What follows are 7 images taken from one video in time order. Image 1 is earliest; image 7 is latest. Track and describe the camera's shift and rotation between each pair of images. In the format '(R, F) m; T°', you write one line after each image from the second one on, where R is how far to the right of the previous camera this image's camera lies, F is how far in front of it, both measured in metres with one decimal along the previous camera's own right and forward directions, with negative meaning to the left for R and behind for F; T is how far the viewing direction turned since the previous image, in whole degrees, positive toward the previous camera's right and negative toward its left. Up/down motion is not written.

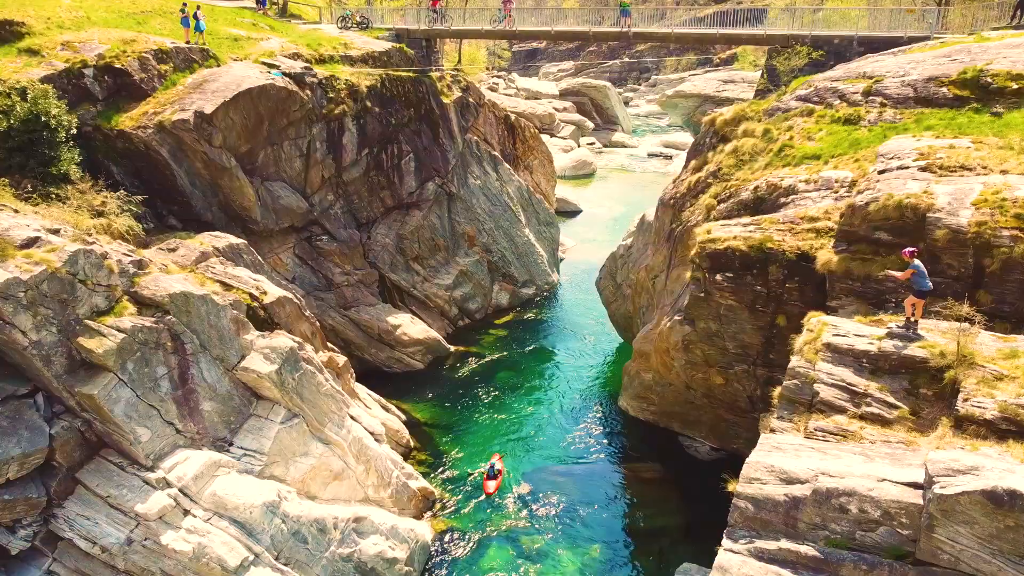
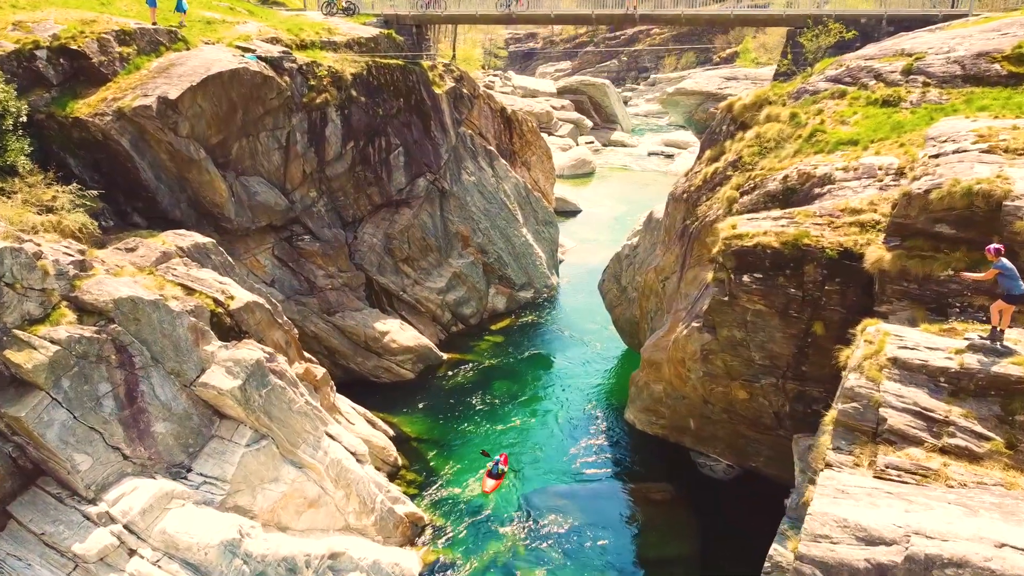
(0.0, +1.9) m; 0°
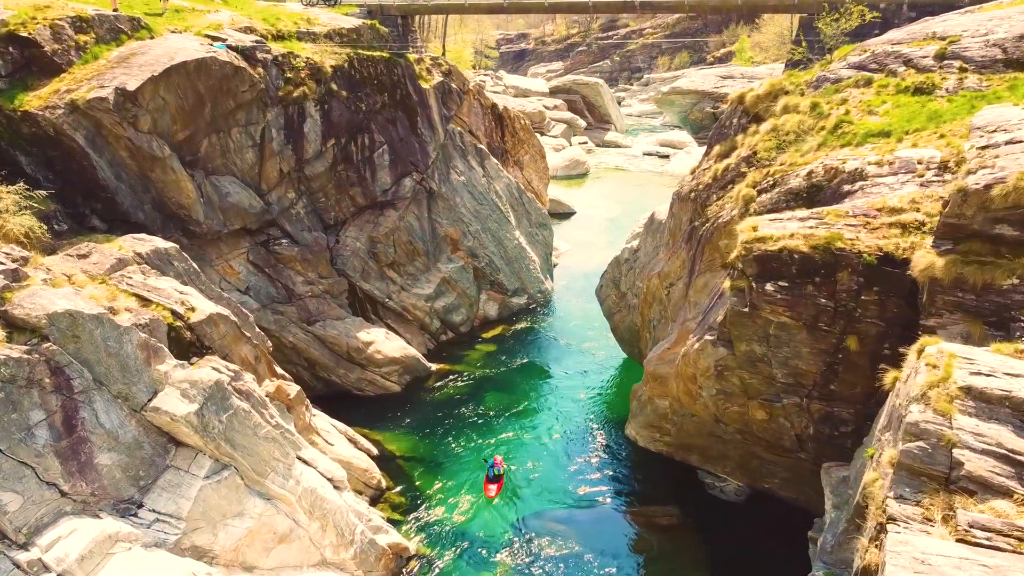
(0.0, +1.6) m; +1°
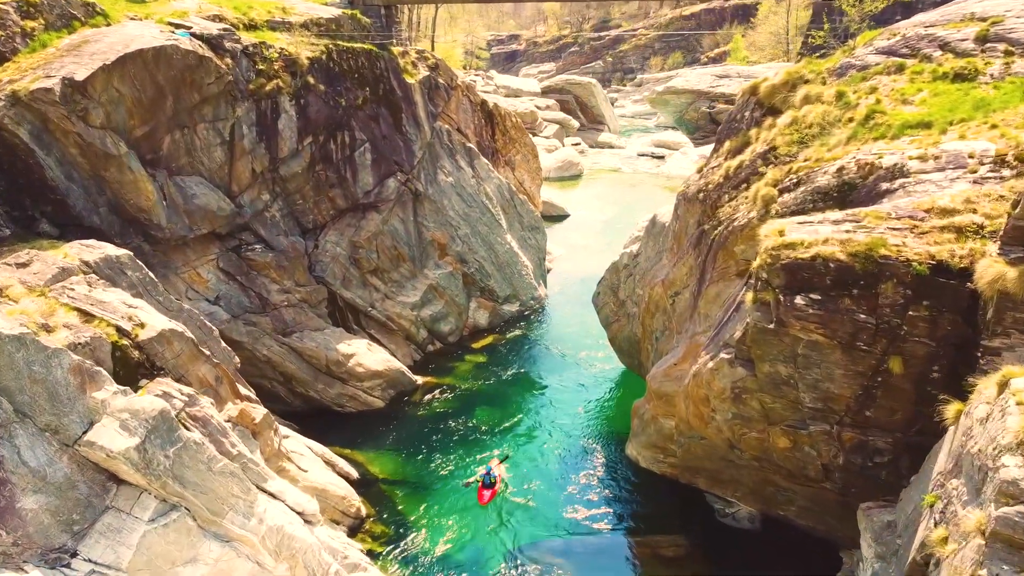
(0.0, +1.6) m; +1°
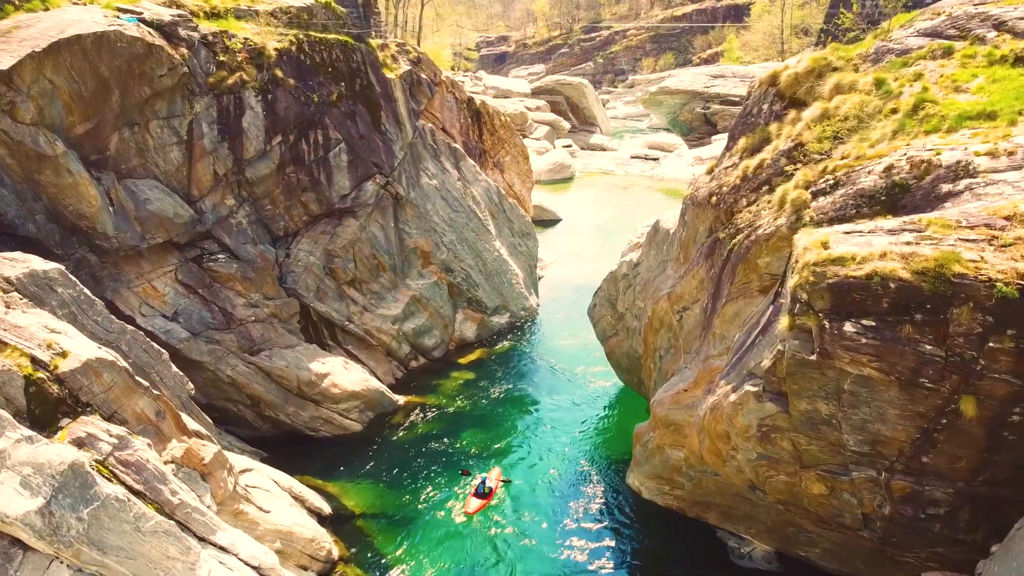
(0.0, +1.8) m; +1°
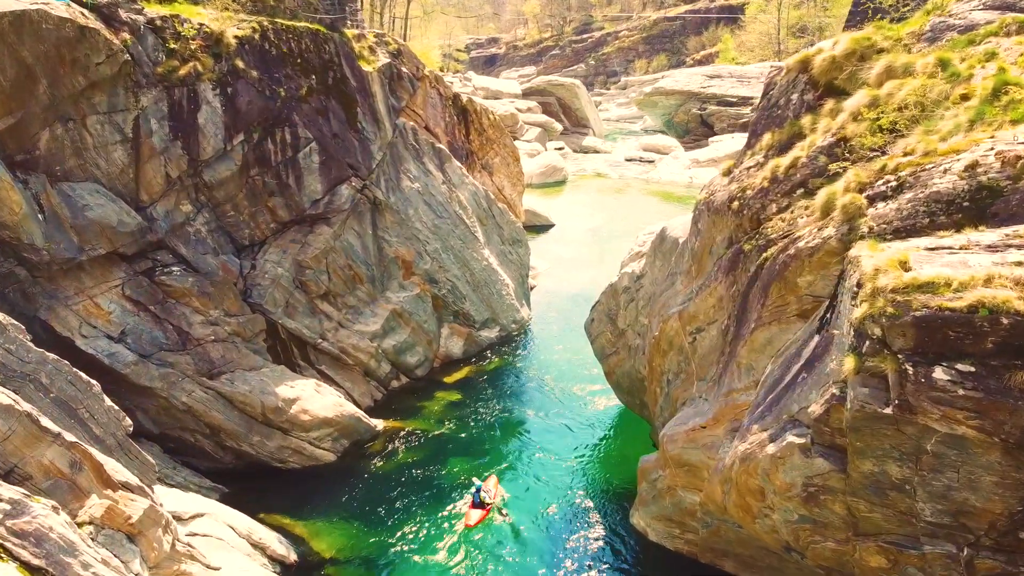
(0.0, +2.0) m; +1°
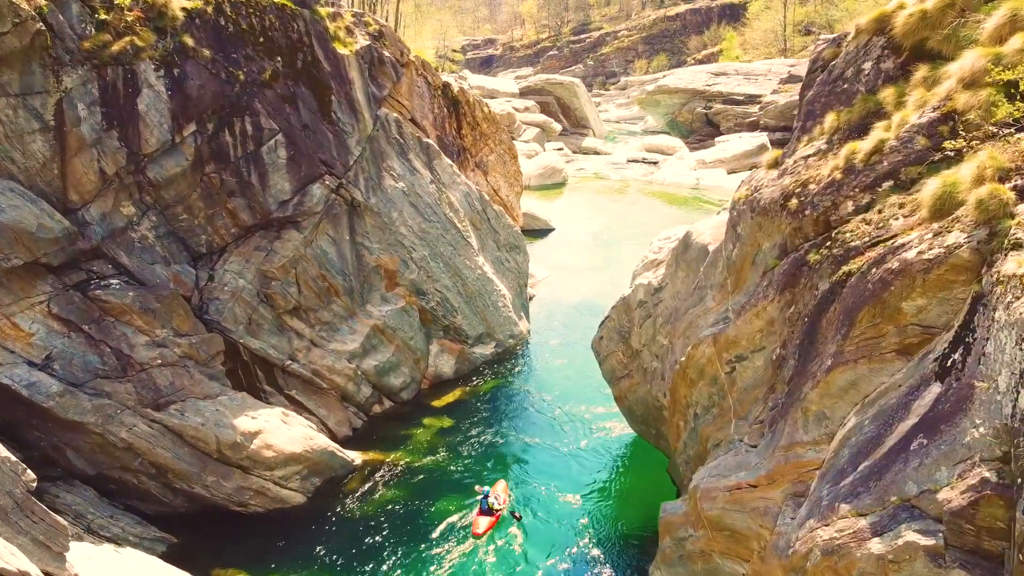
(0.0, +2.5) m; 0°
